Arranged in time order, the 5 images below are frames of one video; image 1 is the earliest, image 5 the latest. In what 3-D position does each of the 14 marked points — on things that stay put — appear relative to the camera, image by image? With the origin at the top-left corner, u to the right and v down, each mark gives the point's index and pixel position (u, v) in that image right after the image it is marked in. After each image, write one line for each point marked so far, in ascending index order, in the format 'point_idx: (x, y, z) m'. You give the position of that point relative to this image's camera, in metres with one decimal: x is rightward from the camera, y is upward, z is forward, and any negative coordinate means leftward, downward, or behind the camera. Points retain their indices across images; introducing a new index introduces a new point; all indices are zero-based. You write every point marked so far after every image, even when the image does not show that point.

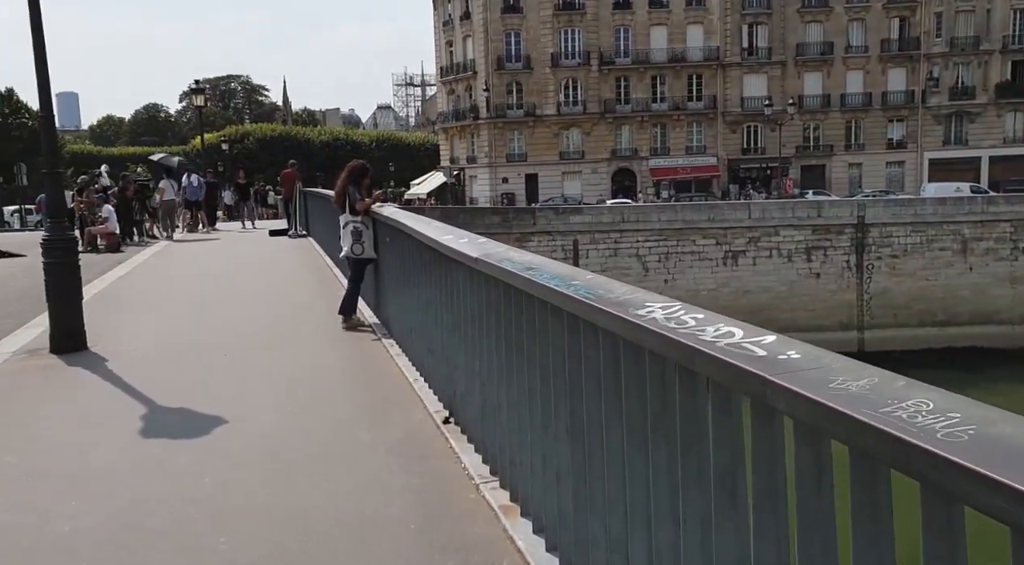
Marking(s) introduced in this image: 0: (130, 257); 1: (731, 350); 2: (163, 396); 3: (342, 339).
0: (-8.1, +0.5, +17.3) m
1: (+0.5, -0.2, +1.9) m
2: (-2.5, -0.8, +5.8) m
3: (-1.7, -0.5, +8.0) m
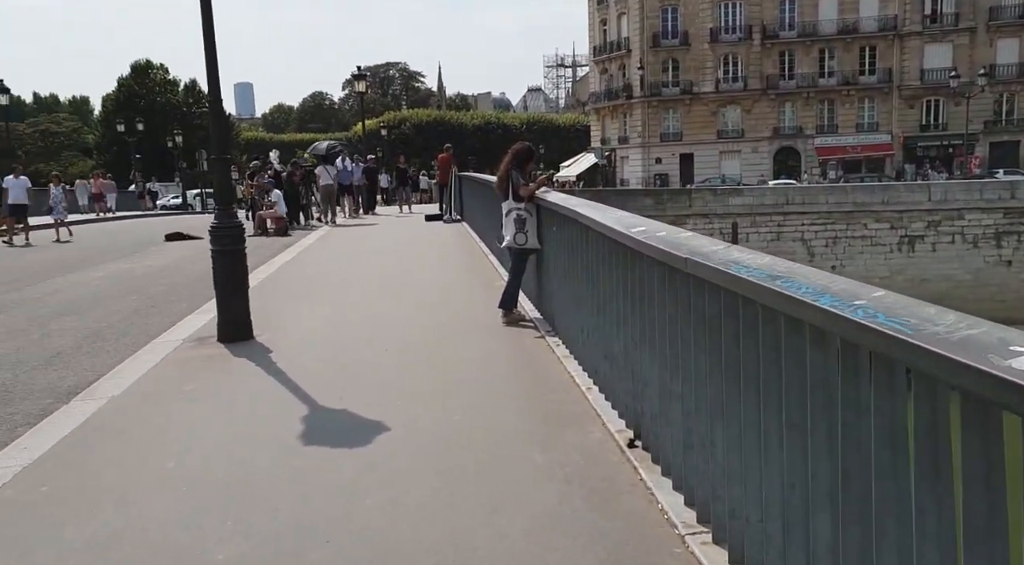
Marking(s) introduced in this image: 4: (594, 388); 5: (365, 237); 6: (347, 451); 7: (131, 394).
0: (-4.7, +0.9, +17.7) m
1: (+1.0, -0.2, +1.1) m
2: (-1.3, -0.8, +5.5) m
3: (-0.1, -0.5, +7.5) m
4: (+0.5, -0.7, +5.4) m
5: (-3.1, +1.0, +17.3) m
6: (-0.9, -0.9, +4.5) m
7: (-2.6, -0.8, +5.6) m
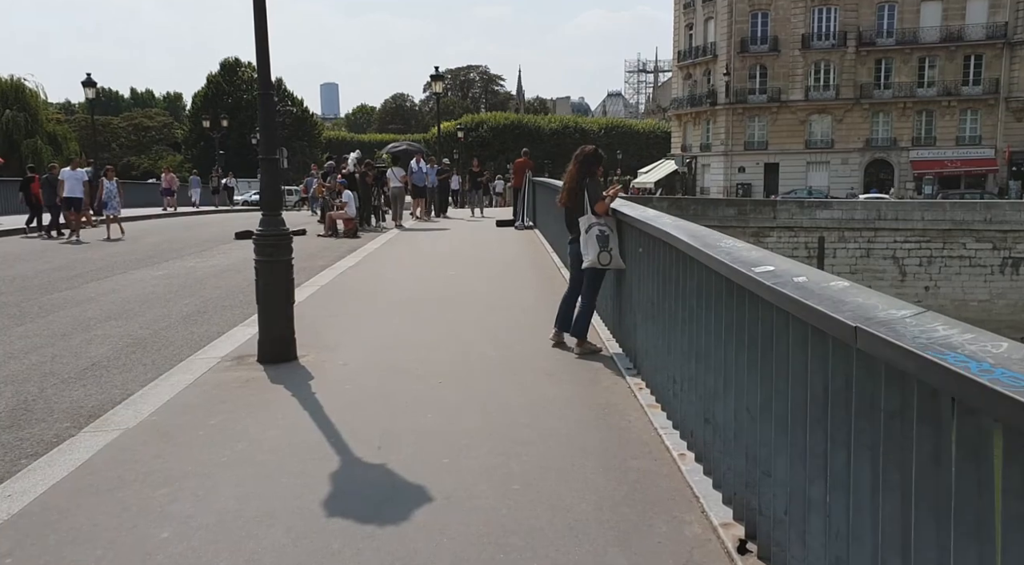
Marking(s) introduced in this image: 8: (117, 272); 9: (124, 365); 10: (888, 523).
0: (-3.1, +0.8, +17.2) m
1: (+1.0, -0.4, +0.1) m
2: (-0.9, -0.9, +4.7) m
3: (+0.5, -0.7, +6.5) m
4: (+1.0, -0.9, +4.4) m
5: (-1.6, +0.8, +16.6) m
6: (-0.6, -1.1, +3.6) m
7: (-2.2, -0.9, +4.9) m
8: (-6.4, +0.2, +13.2) m
9: (-3.4, -0.7, +7.1) m
10: (+1.0, -0.6, +2.2) m
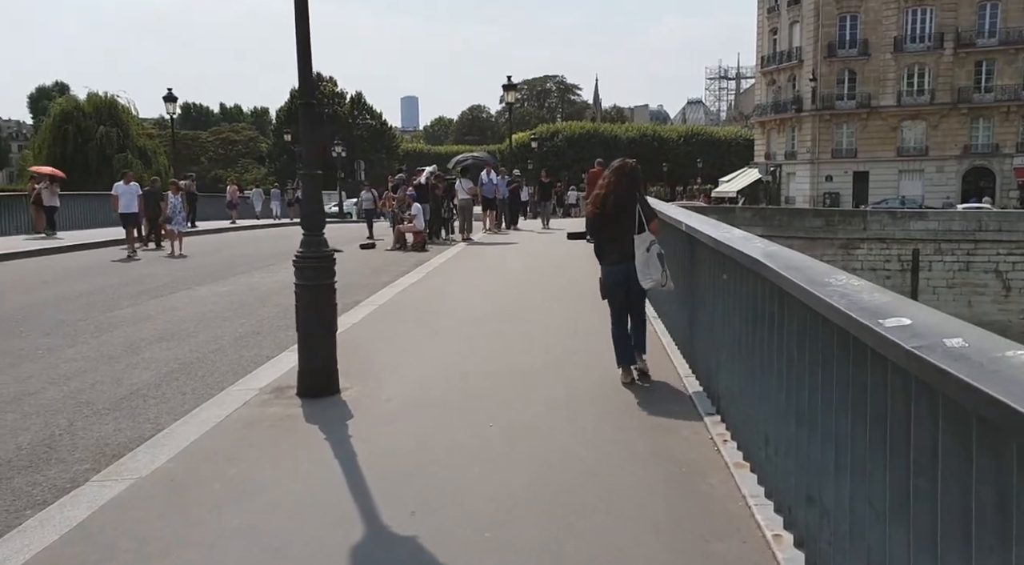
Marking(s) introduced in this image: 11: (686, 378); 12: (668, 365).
0: (-1.7, +0.5, +16.7) m
1: (+0.9, -0.6, -0.7) m
2: (-0.6, -1.1, +4.0) m
3: (+1.0, -0.9, +5.7) m
4: (+1.2, -1.1, +3.6) m
5: (-0.2, +0.5, +16.0) m
6: (-0.4, -1.3, +3.0) m
7: (-1.9, -1.0, +4.4) m
8: (-5.3, -0.1, +13.1) m
9: (-2.9, -0.9, +6.7) m
10: (+1.0, -0.8, +1.4) m
11: (+1.4, -0.8, +6.5) m
12: (+1.3, -0.7, +7.3) m
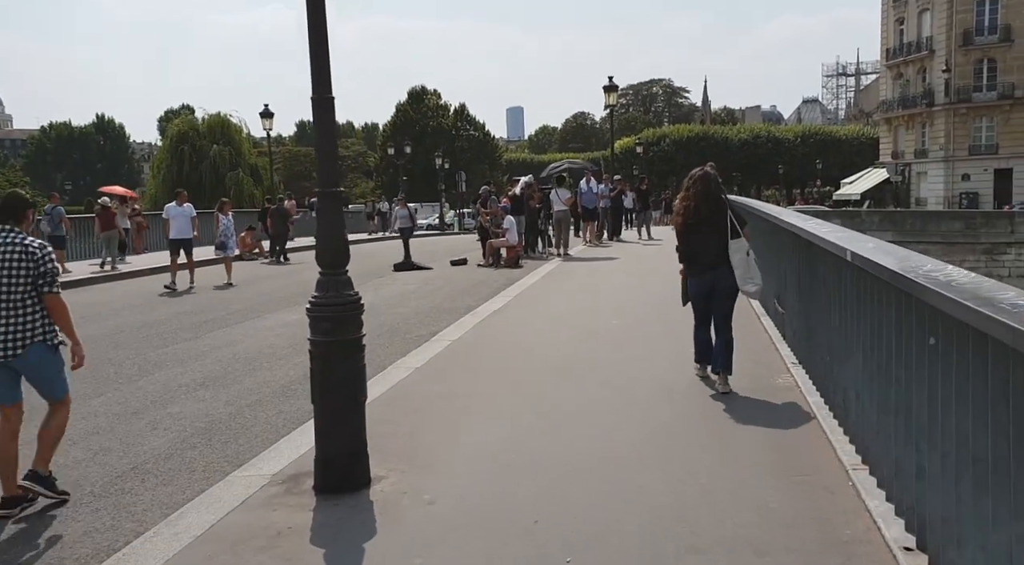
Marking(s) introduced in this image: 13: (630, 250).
0: (+0.2, +0.1, +15.2) m
1: (+0.5, -0.8, -2.5) m
2: (-0.3, -1.4, +2.4) m
3: (+1.4, -1.2, +3.9) m
4: (+1.4, -1.4, +1.8) m
5: (+1.6, +0.1, +14.3) m
6: (-0.3, -1.5, +1.4) m
7: (-1.6, -1.3, +3.0) m
8: (-3.9, -0.5, +12.0) m
9: (-2.3, -1.2, +5.4) m
10: (+0.9, -1.0, -0.4) m
11: (+1.9, -1.0, +4.7) m
12: (+1.9, -1.0, +5.4) m
13: (+2.9, +0.8, +19.4) m
